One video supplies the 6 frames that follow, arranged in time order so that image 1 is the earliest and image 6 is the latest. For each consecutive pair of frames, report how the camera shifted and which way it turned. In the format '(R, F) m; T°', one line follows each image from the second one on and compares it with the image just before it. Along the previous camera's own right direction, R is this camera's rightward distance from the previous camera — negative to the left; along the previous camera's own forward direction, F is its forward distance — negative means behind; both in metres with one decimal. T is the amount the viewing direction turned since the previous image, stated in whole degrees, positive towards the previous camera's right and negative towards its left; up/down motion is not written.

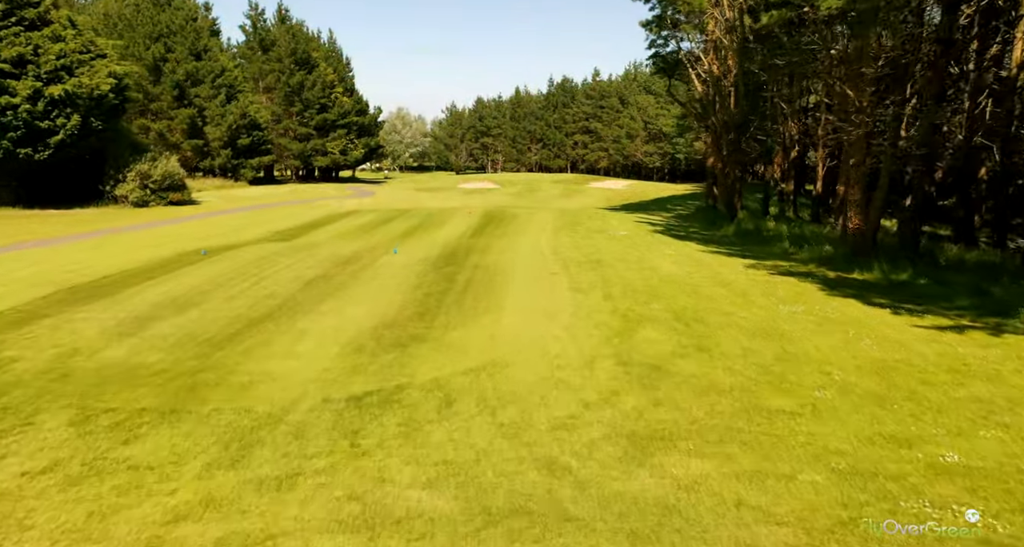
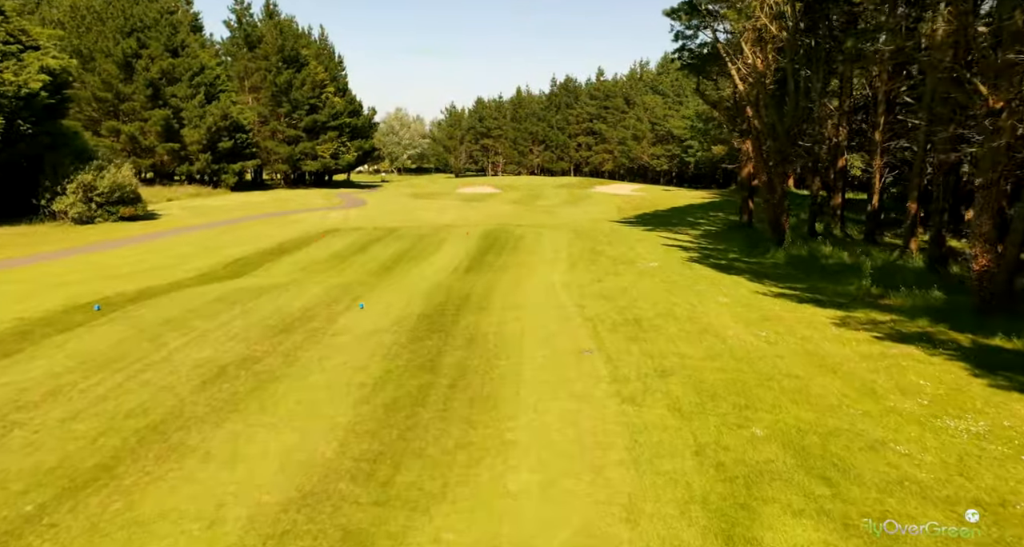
(-0.1, +4.1) m; 0°
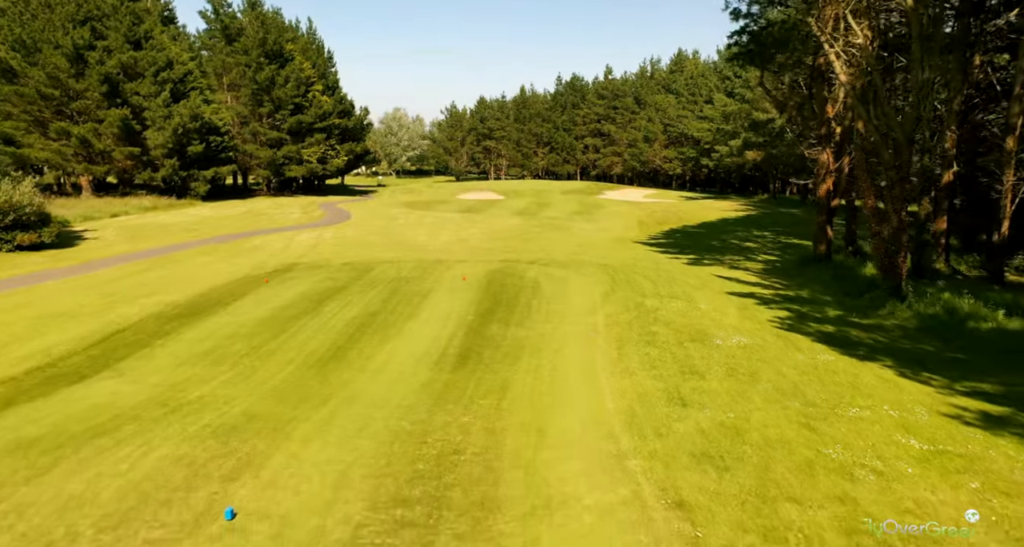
(-0.3, +6.0) m; 0°
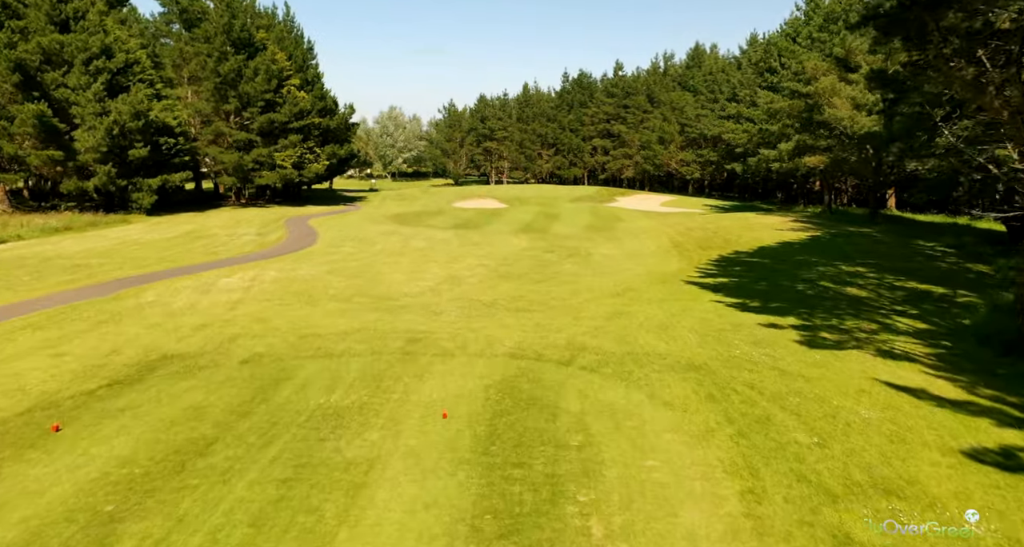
(-0.3, +8.3) m; 0°
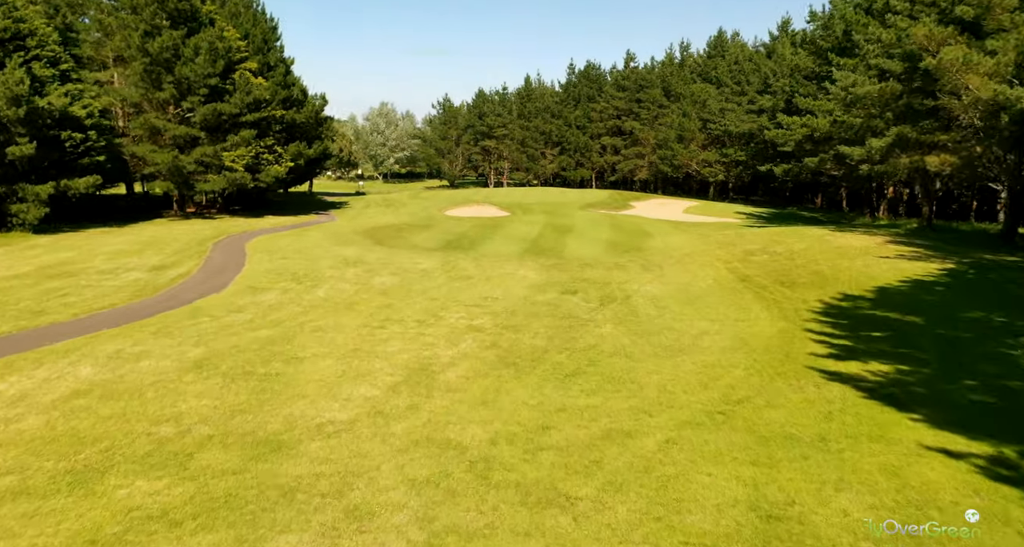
(-0.3, +10.5) m; 0°
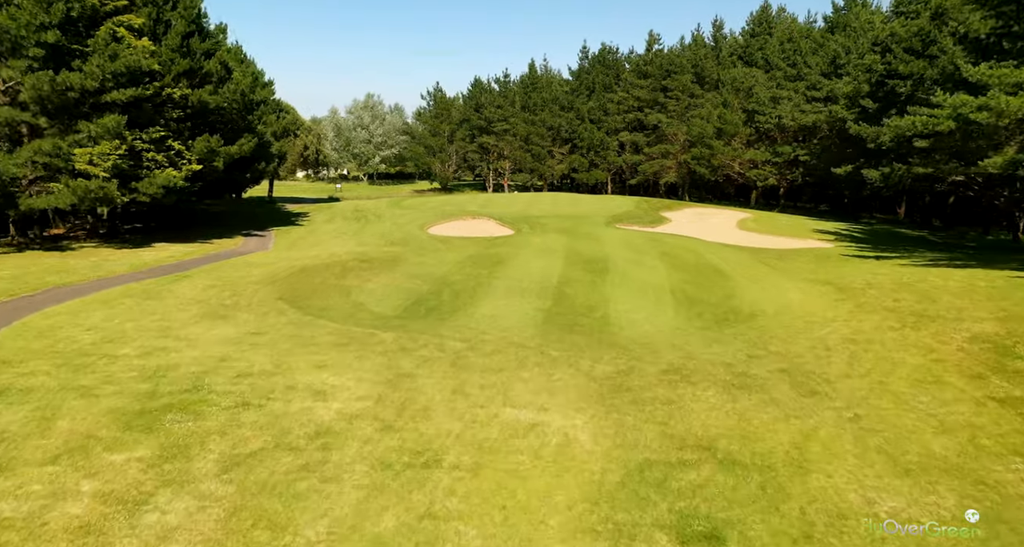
(-0.5, +17.1) m; 0°
